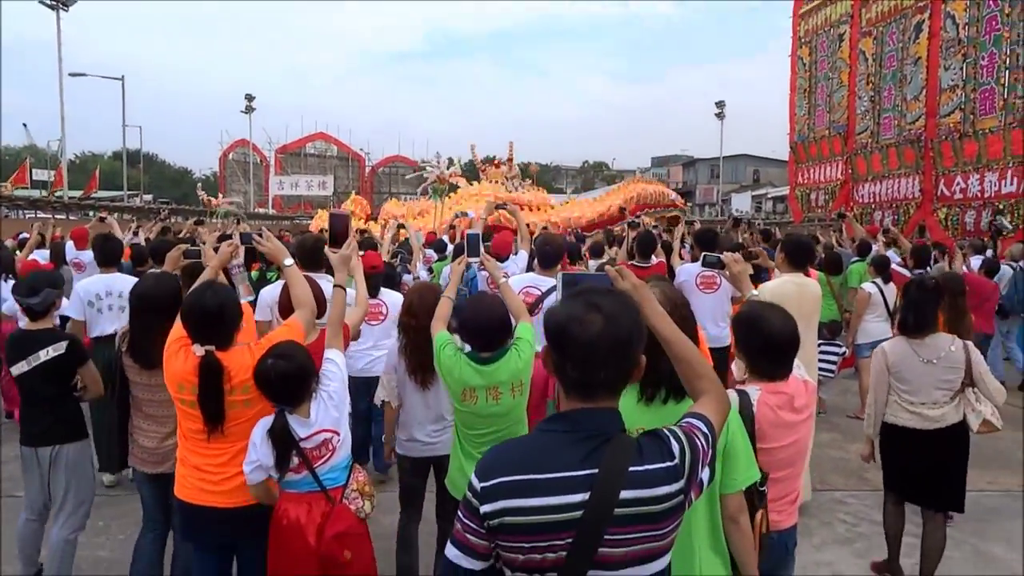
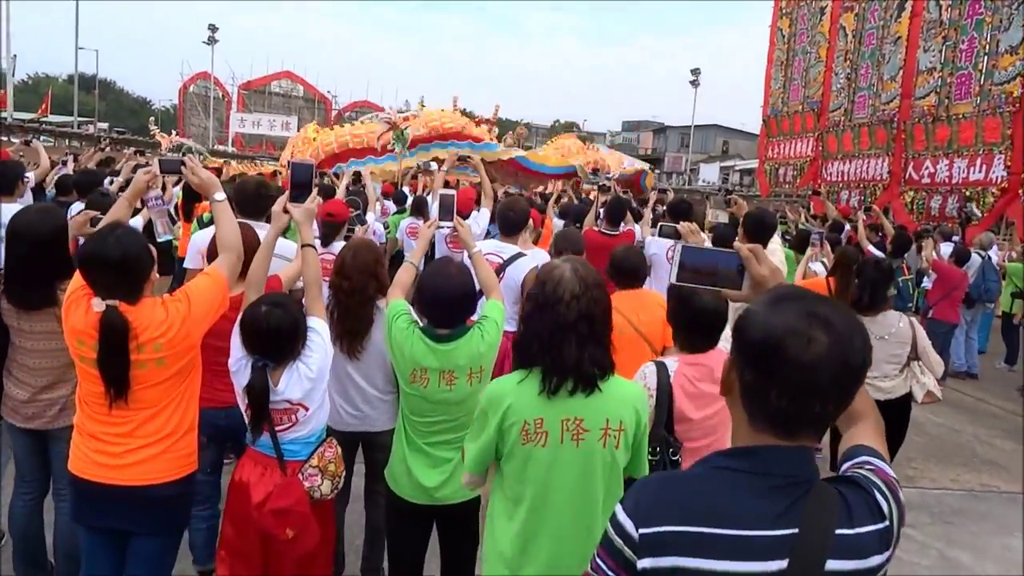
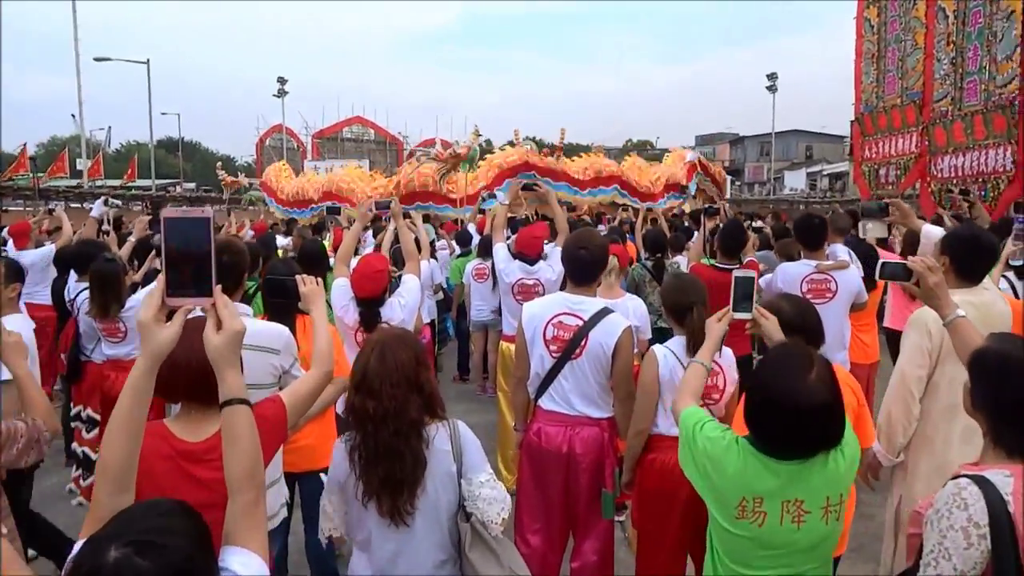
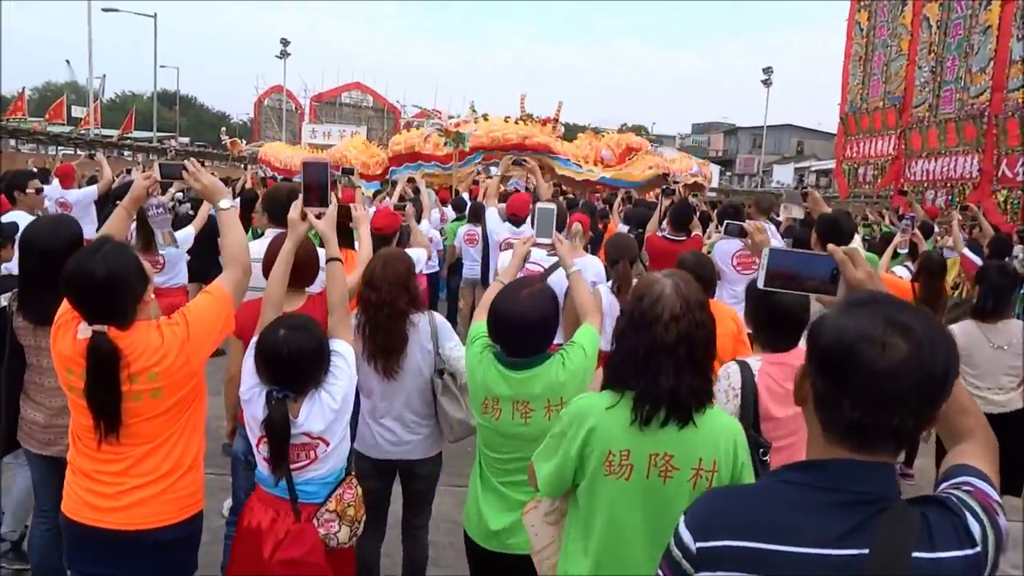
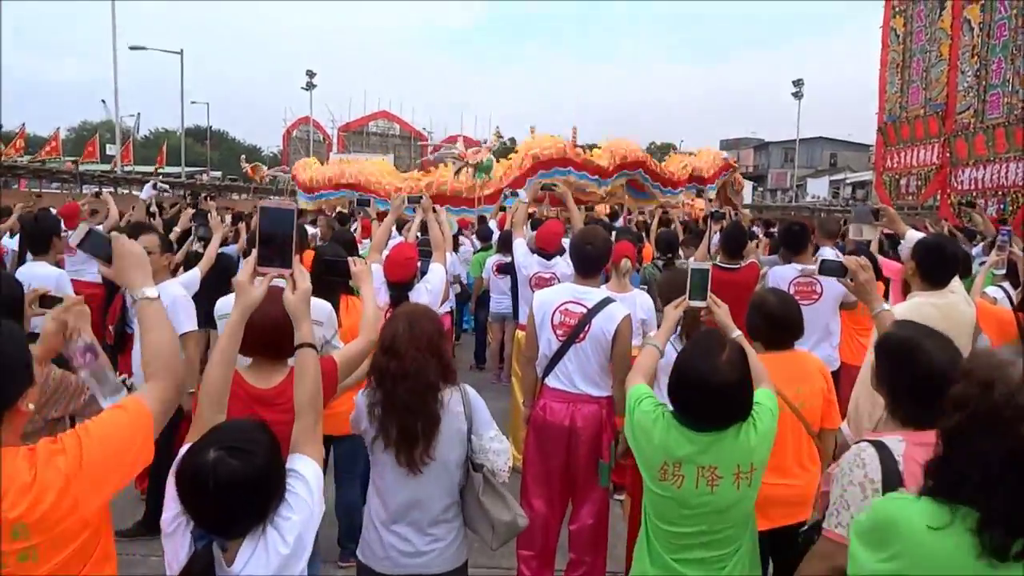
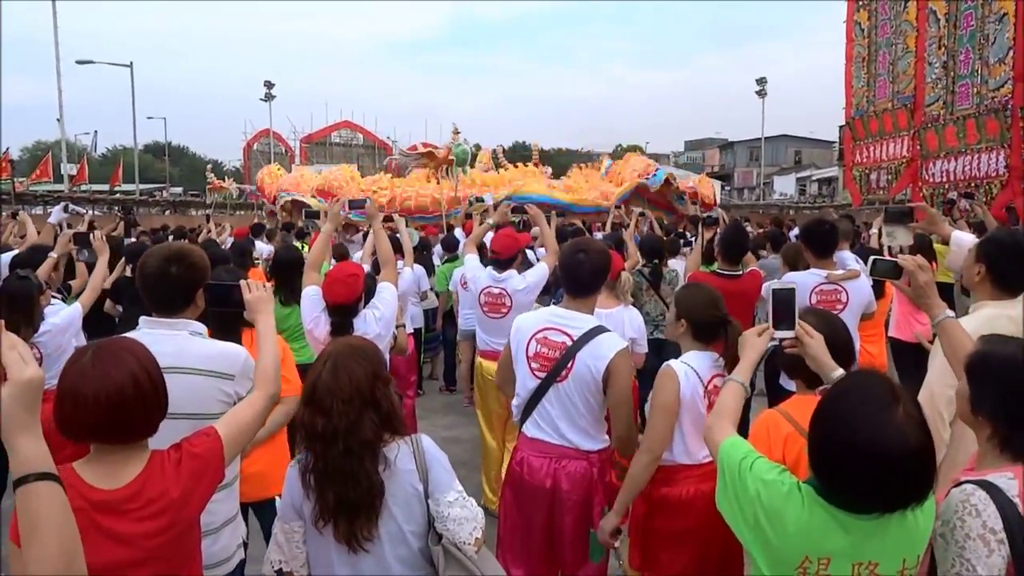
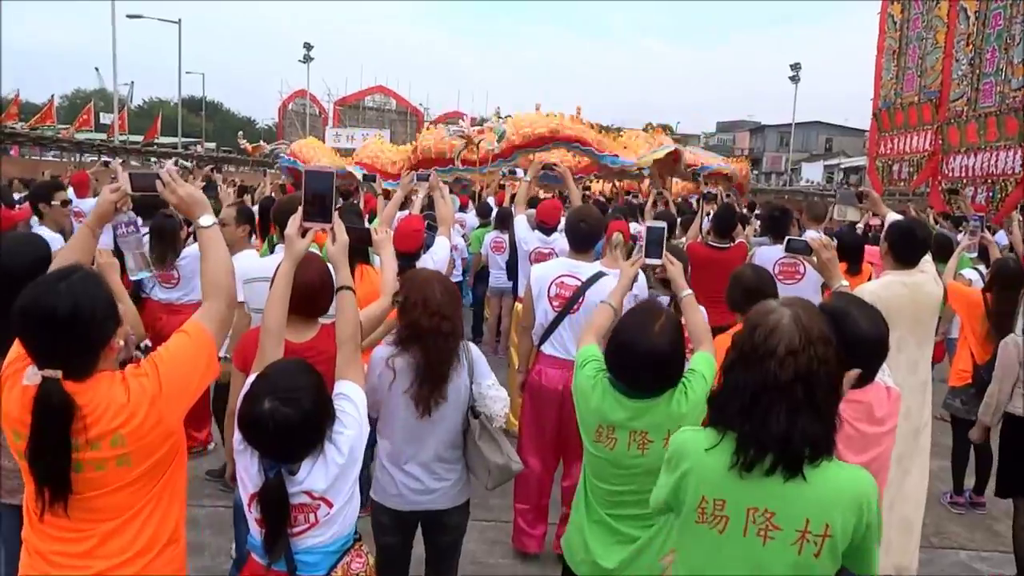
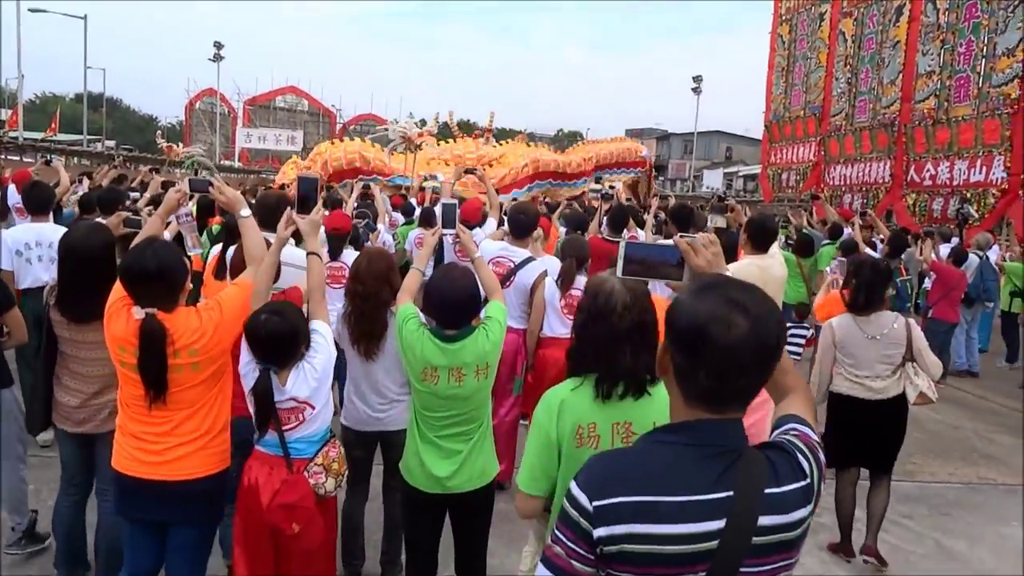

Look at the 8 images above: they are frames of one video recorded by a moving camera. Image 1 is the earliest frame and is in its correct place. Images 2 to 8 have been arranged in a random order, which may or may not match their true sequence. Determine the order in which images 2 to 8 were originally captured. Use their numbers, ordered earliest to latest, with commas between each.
8, 2, 4, 7, 5, 3, 6
